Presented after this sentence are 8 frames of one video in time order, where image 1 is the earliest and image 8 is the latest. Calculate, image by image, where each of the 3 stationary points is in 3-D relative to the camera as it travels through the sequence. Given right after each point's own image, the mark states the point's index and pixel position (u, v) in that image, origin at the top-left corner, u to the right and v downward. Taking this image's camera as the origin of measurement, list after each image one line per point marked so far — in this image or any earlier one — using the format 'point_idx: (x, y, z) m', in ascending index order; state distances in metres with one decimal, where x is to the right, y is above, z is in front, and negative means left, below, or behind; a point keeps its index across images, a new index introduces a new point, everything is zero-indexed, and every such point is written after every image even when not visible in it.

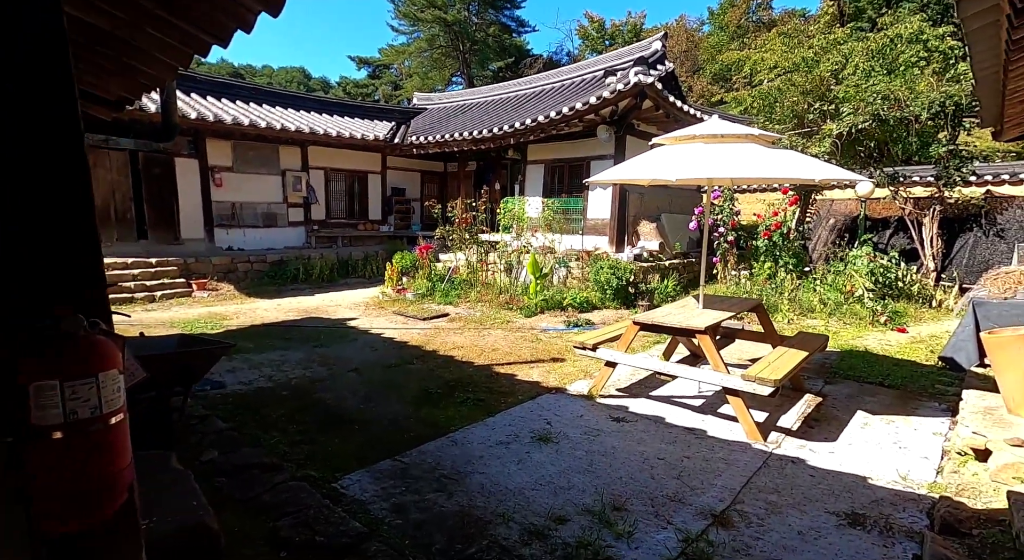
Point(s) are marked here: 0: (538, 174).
0: (+0.4, +1.6, +8.6) m
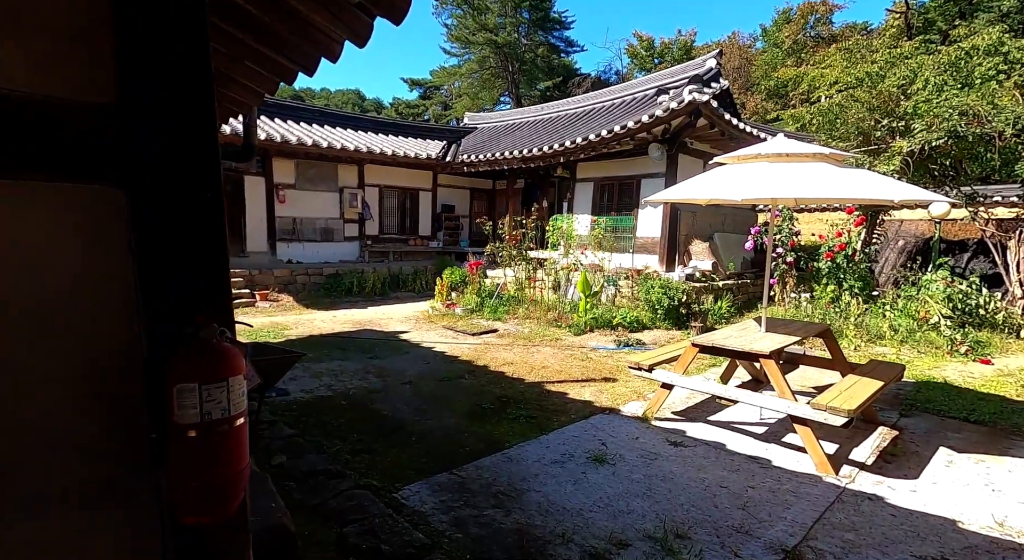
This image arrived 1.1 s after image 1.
0: (+1.2, +1.4, +8.6) m
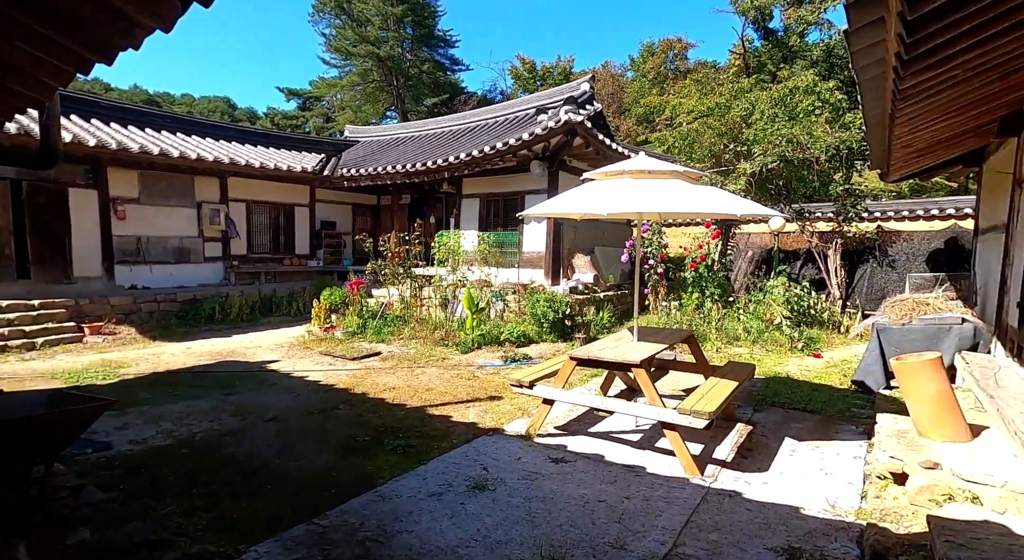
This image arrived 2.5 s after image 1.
0: (-0.6, +1.1, +8.6) m
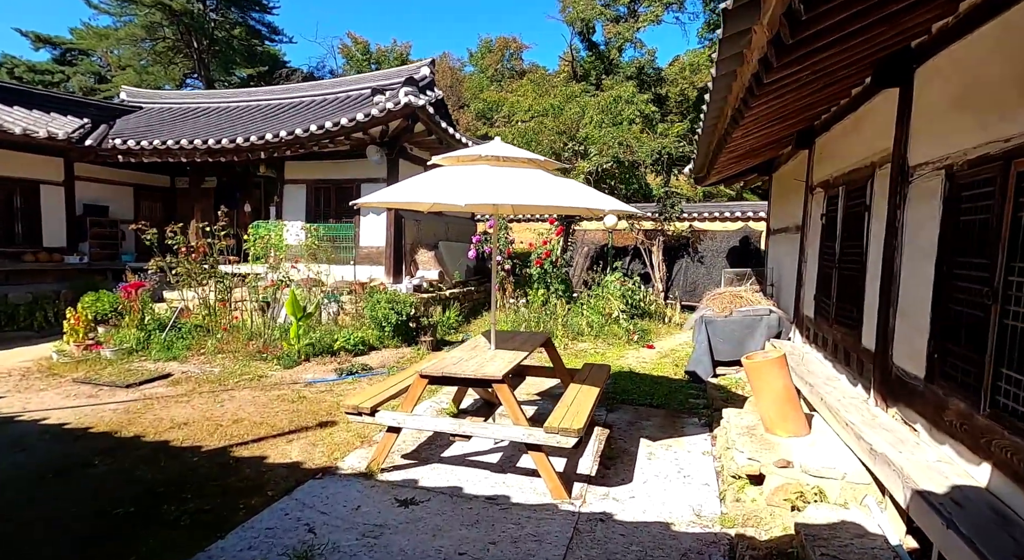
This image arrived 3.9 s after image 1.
0: (-2.9, +1.1, +7.6) m
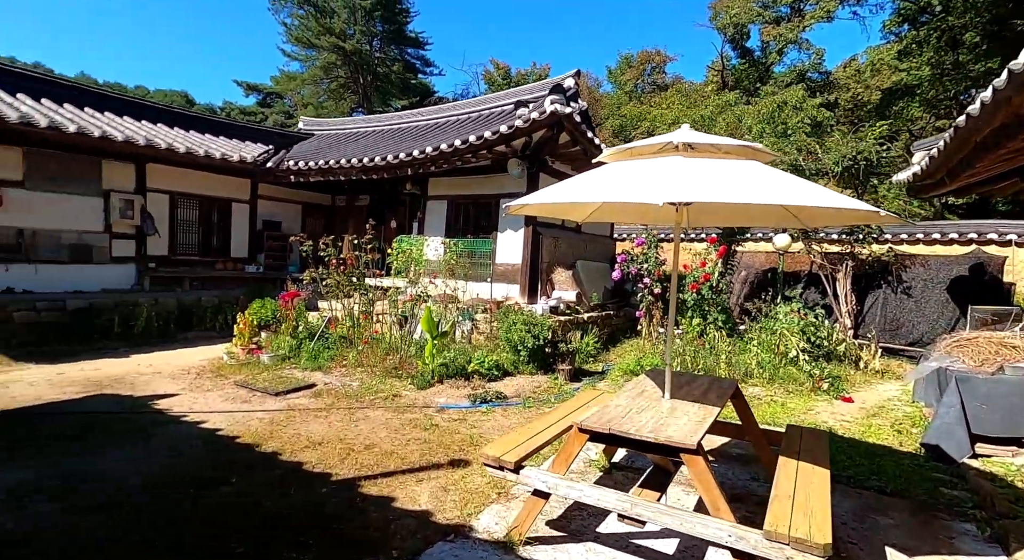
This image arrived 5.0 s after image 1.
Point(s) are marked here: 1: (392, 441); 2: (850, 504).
0: (-1.0, +0.9, +7.5) m
1: (-0.8, -1.1, +3.8) m
2: (+1.7, -1.1, +2.8) m
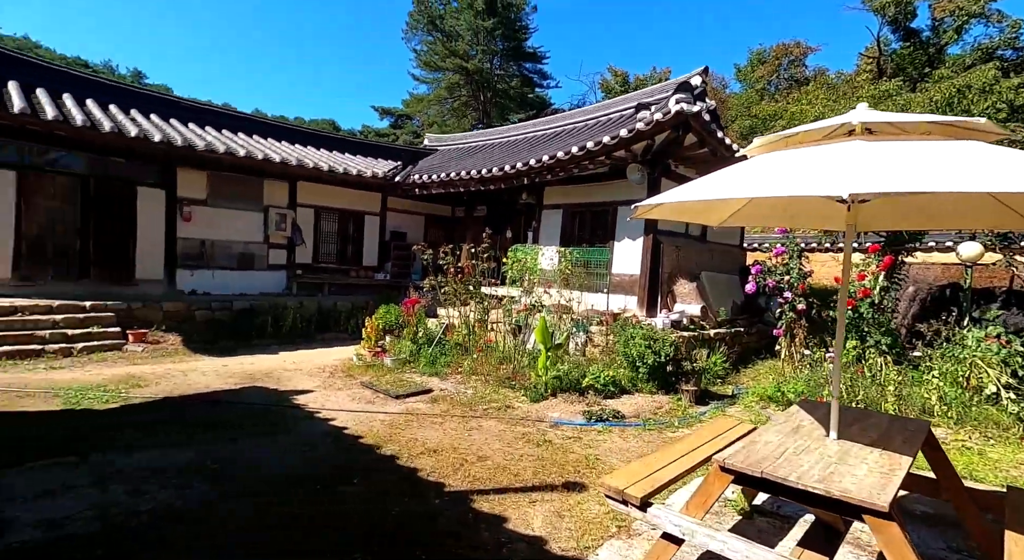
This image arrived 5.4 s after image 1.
0: (+0.6, +0.8, +7.3) m
1: (-0.1, -1.2, +3.7) m
2: (+2.2, -1.2, +2.2) m
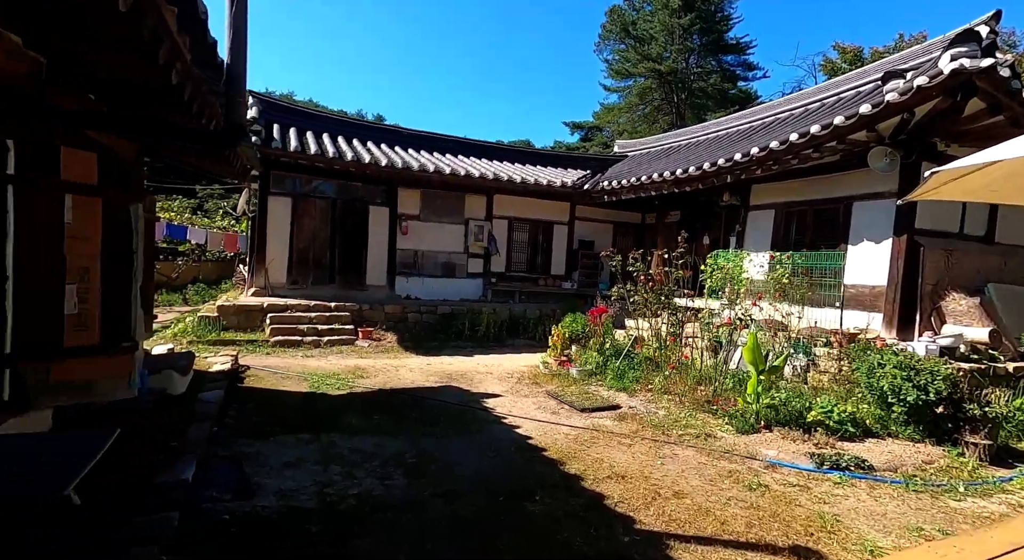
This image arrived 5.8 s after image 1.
0: (+2.9, +0.7, +6.3) m
1: (+1.1, -1.2, +3.0) m
2: (+2.7, -1.2, +0.9) m
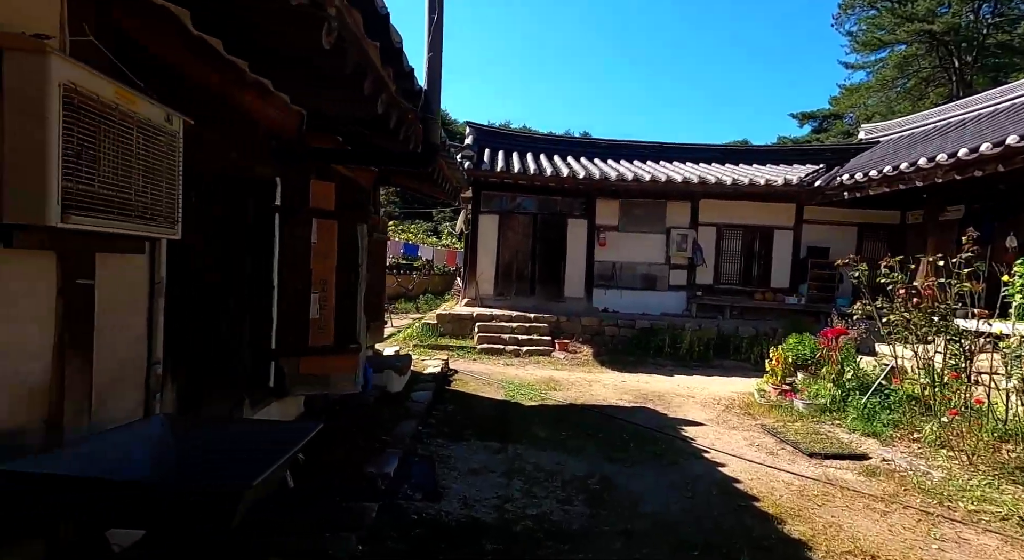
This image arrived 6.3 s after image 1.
0: (+4.7, +0.5, +4.3) m
1: (+1.8, -1.2, +1.8) m
2: (+2.5, -1.1, -0.8) m
